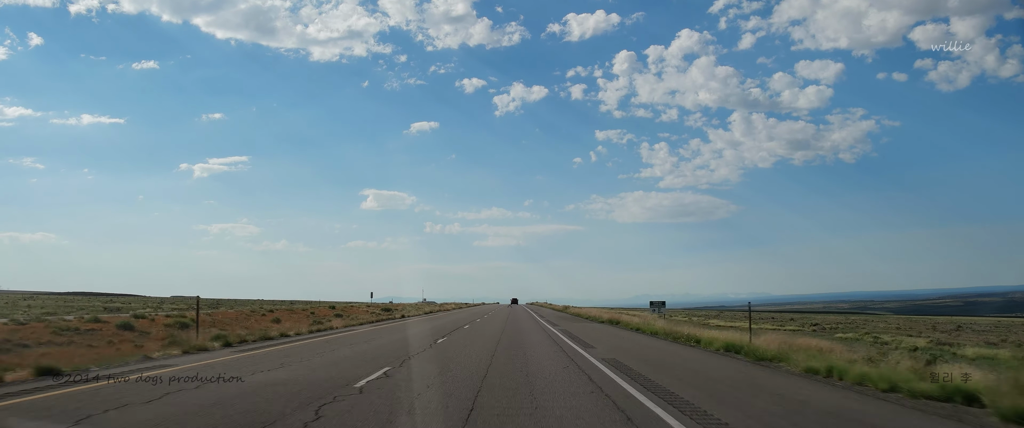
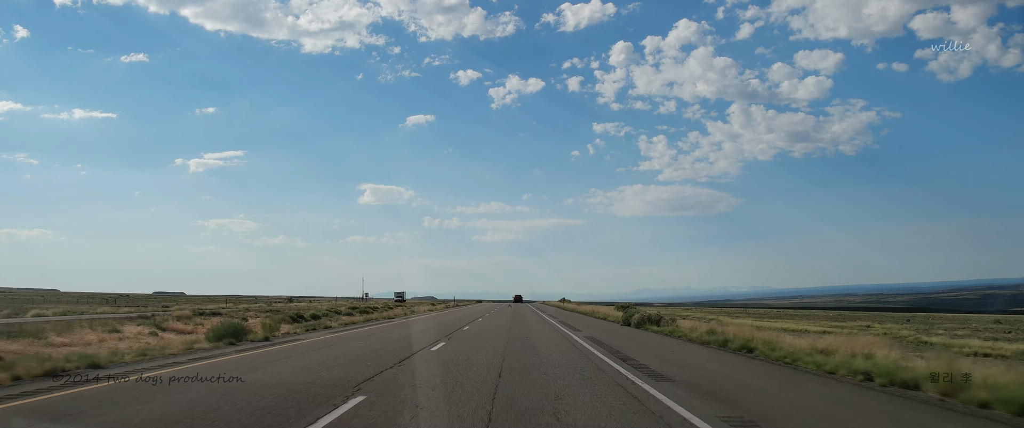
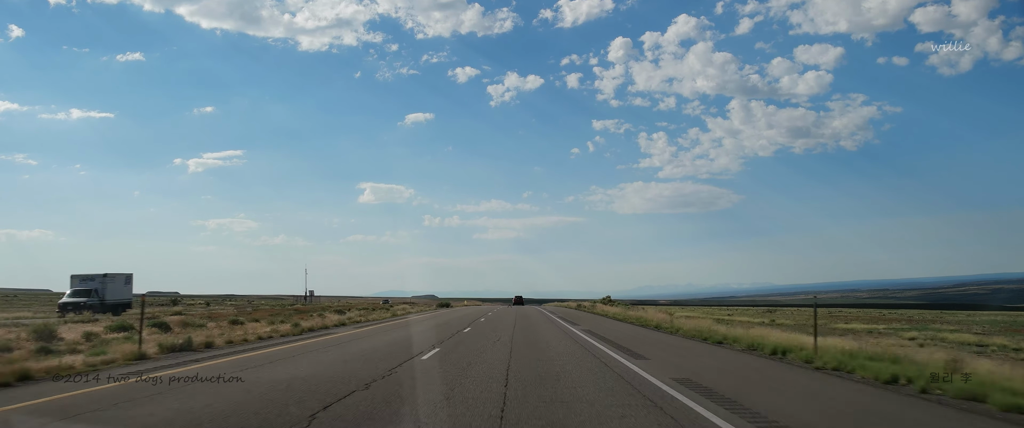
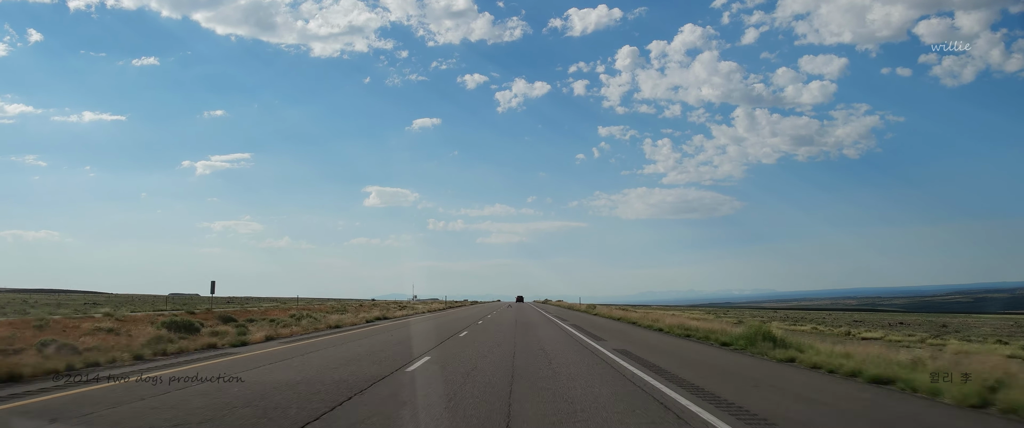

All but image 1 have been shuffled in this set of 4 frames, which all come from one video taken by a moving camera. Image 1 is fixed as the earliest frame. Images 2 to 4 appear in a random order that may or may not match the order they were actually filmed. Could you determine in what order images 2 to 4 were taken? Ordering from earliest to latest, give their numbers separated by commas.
4, 2, 3
